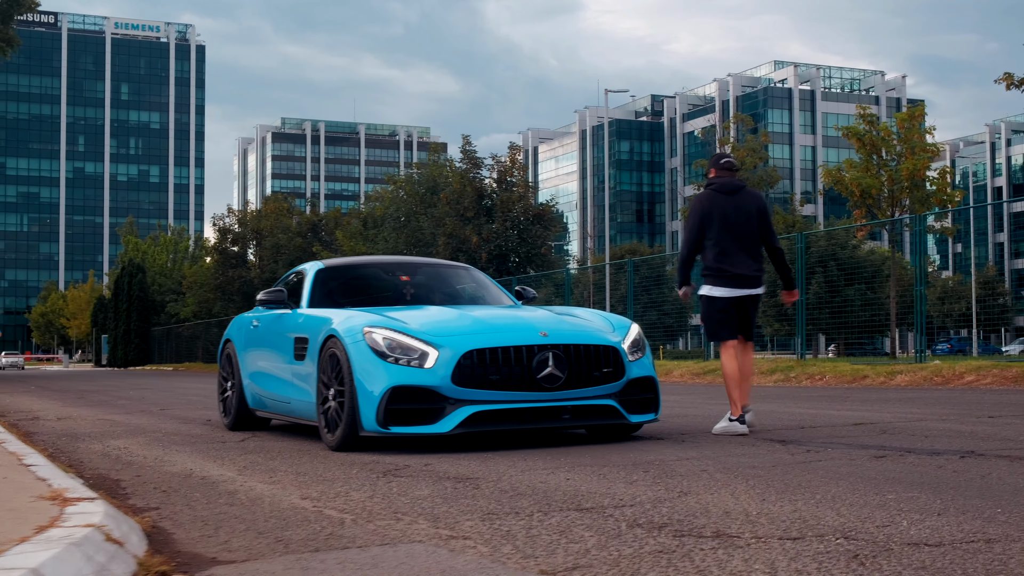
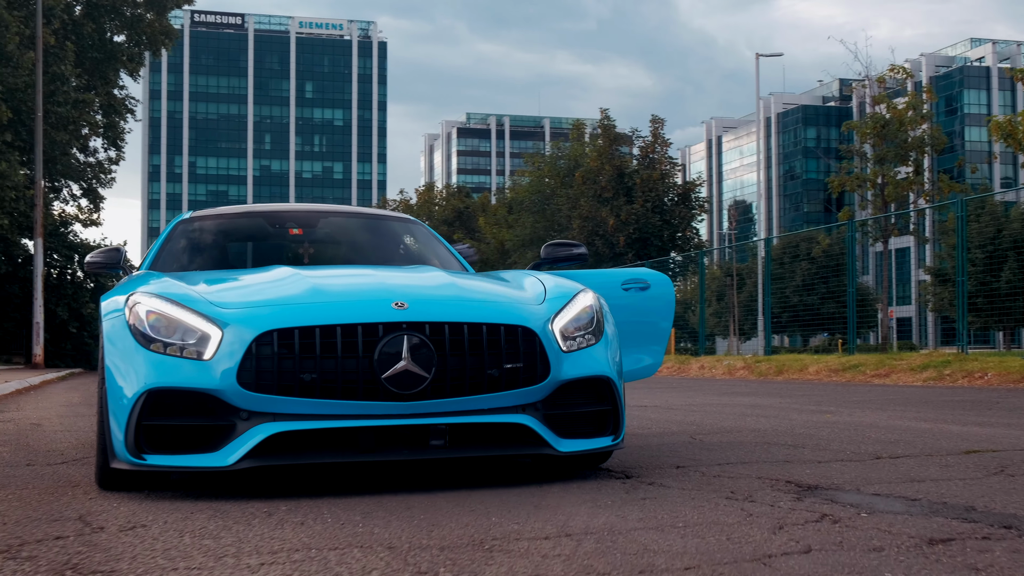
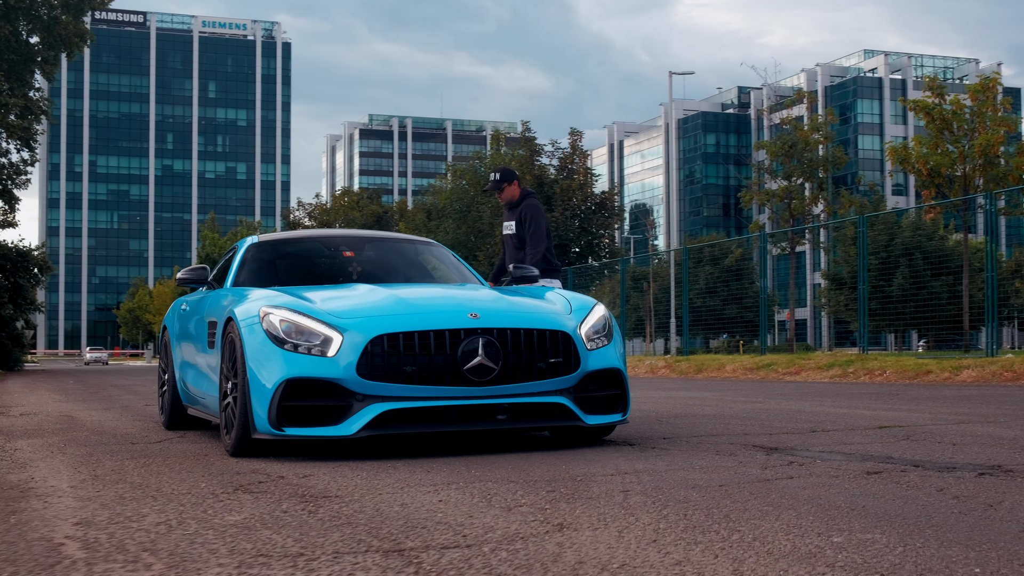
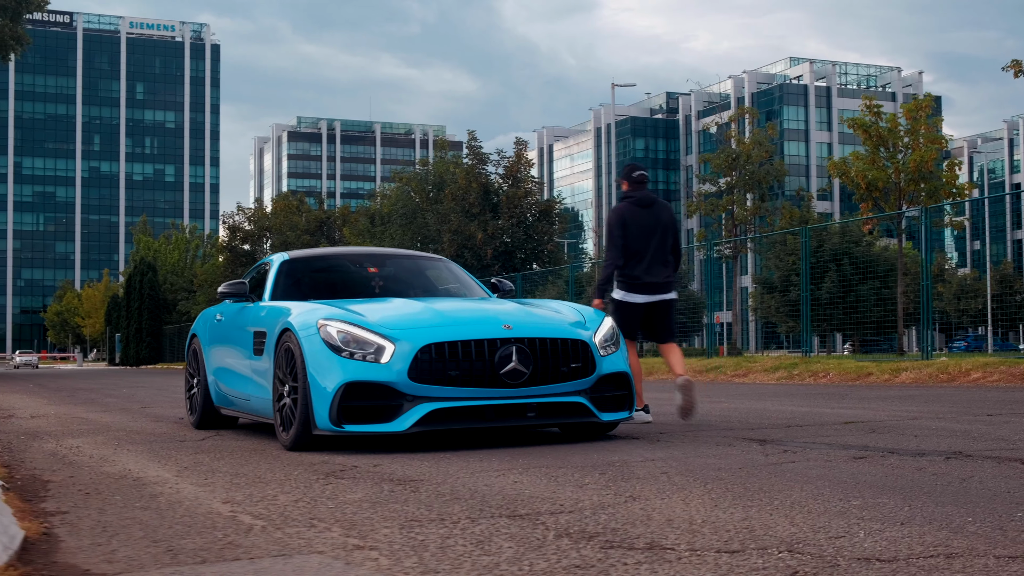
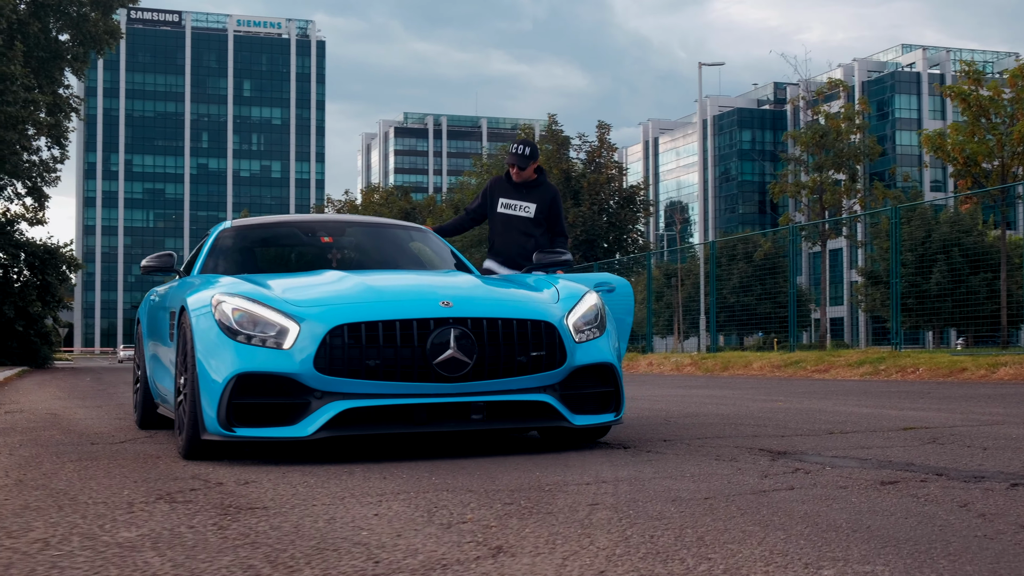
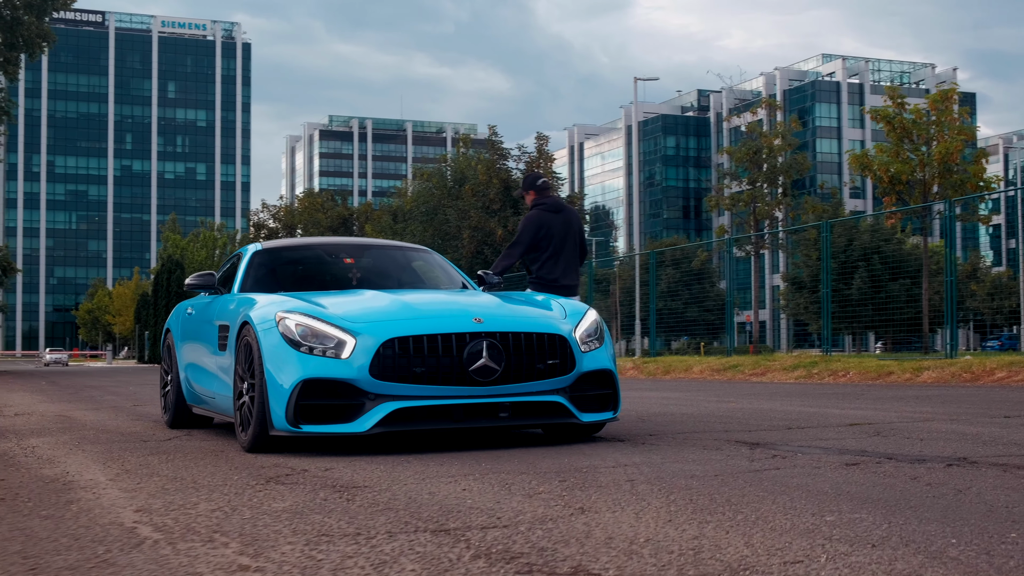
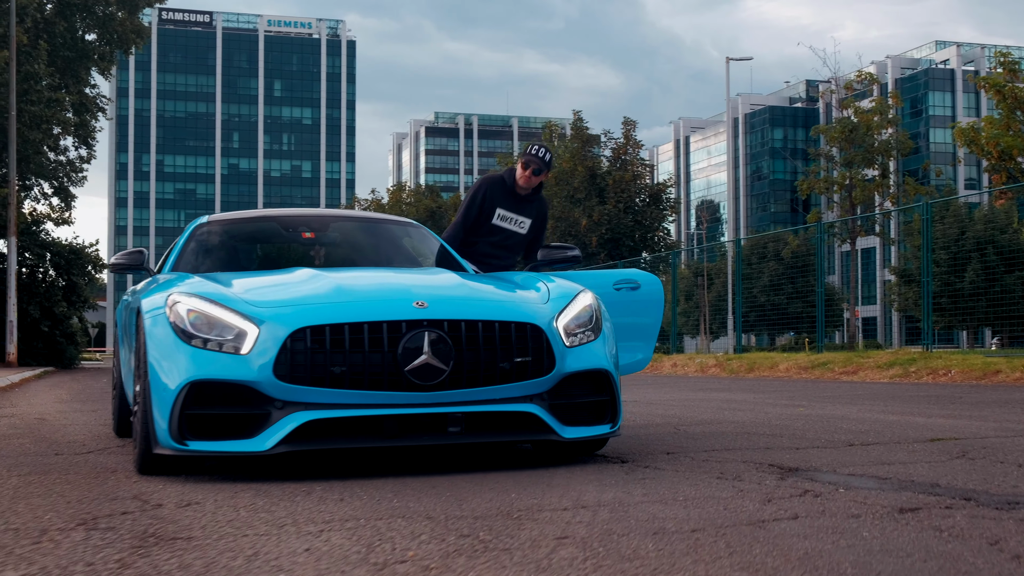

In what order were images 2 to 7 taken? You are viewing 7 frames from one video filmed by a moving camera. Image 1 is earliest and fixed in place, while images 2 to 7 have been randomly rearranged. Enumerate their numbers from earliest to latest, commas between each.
4, 6, 3, 5, 7, 2
